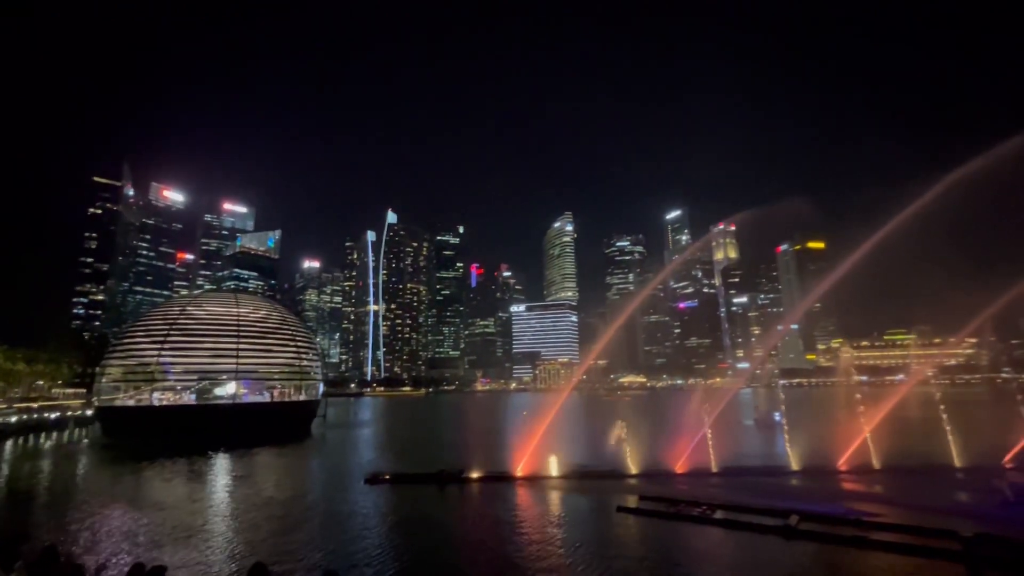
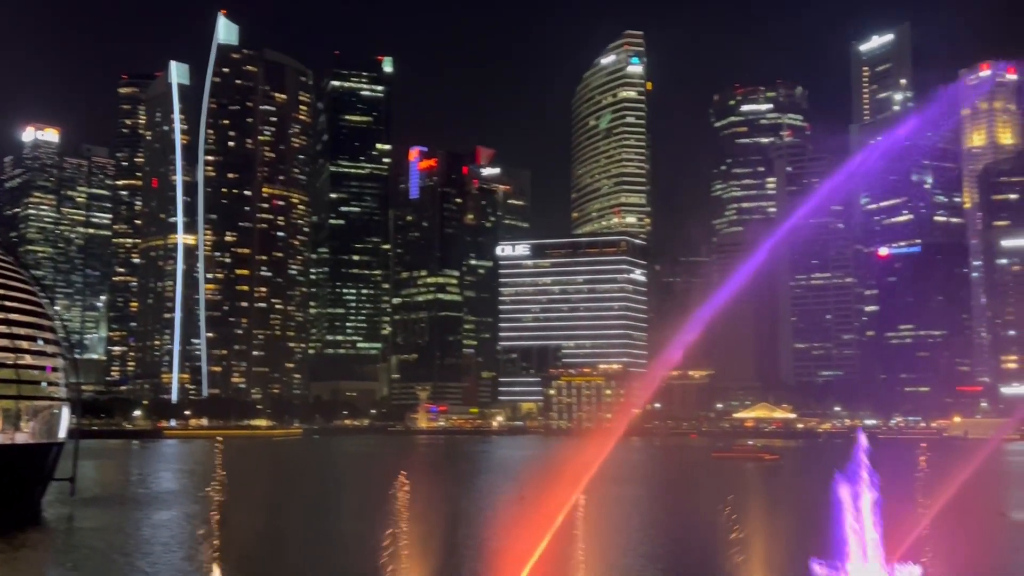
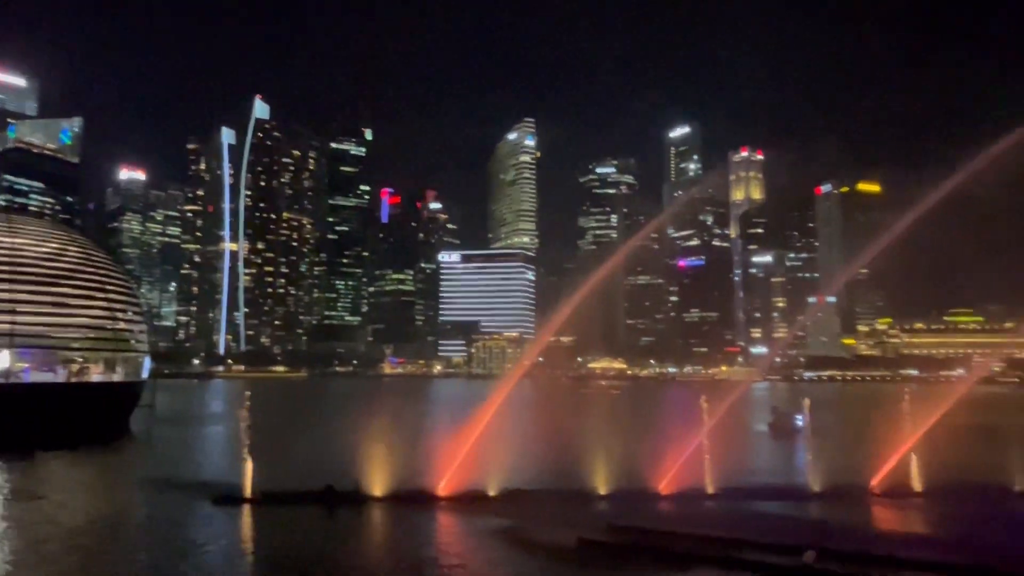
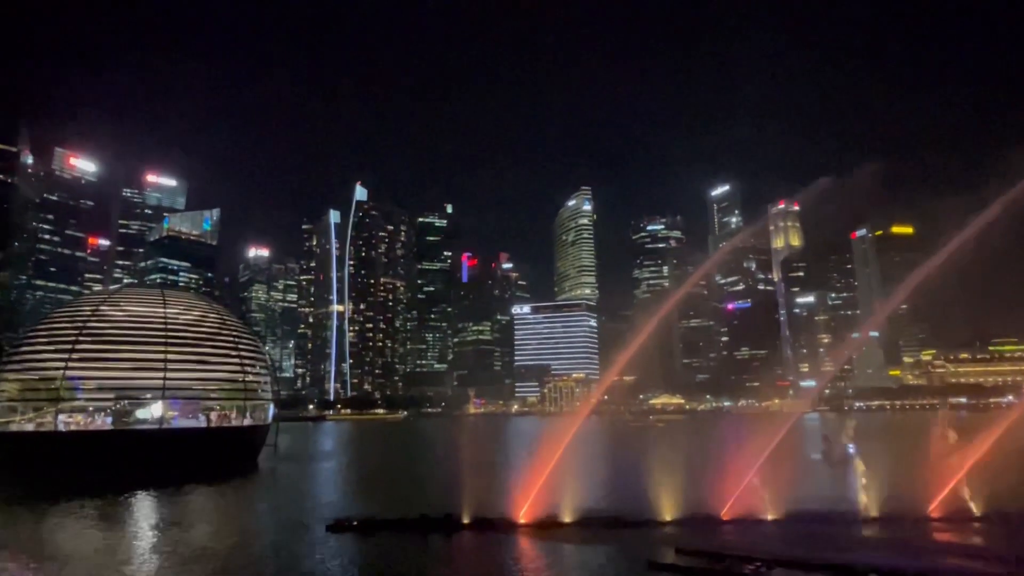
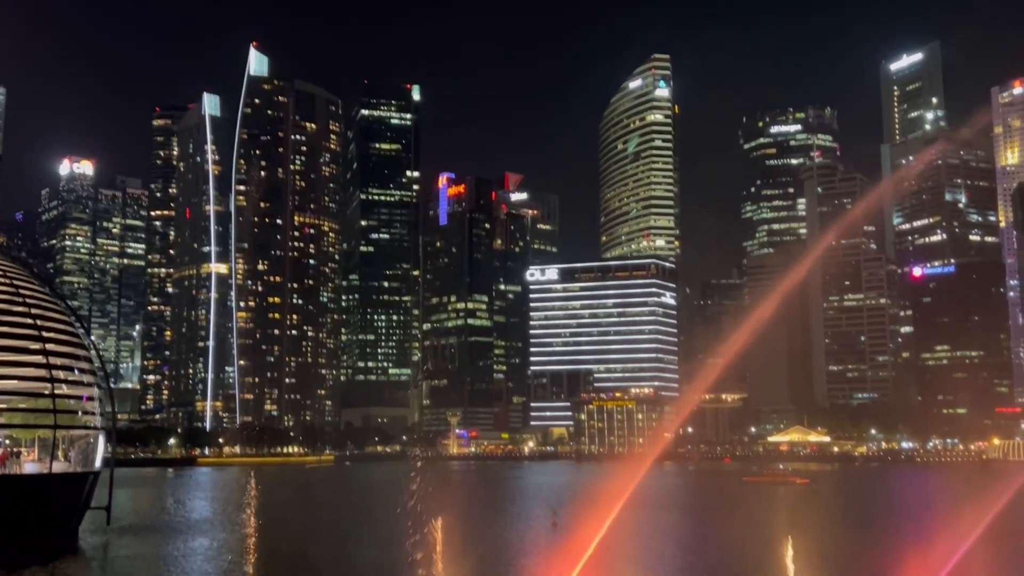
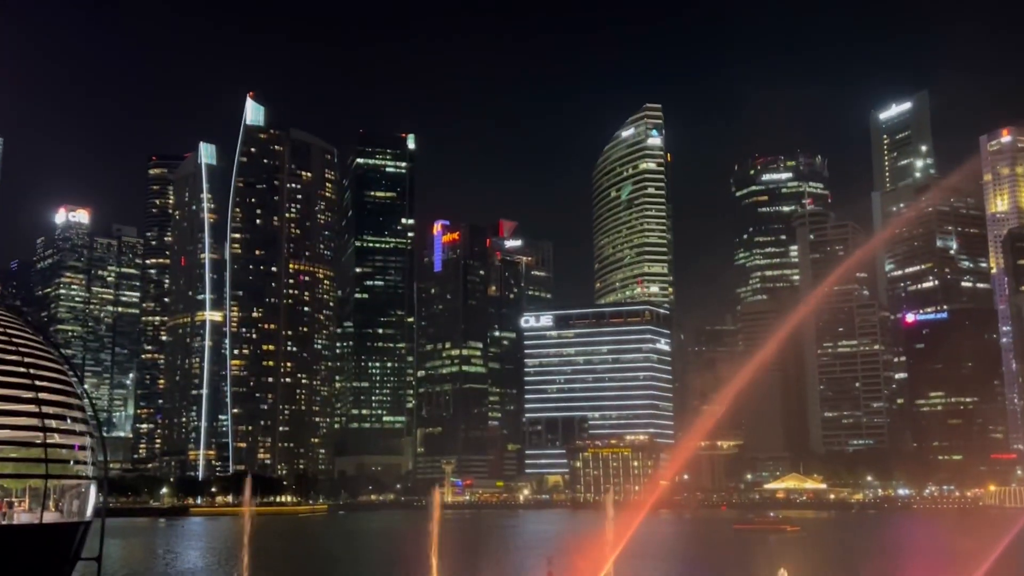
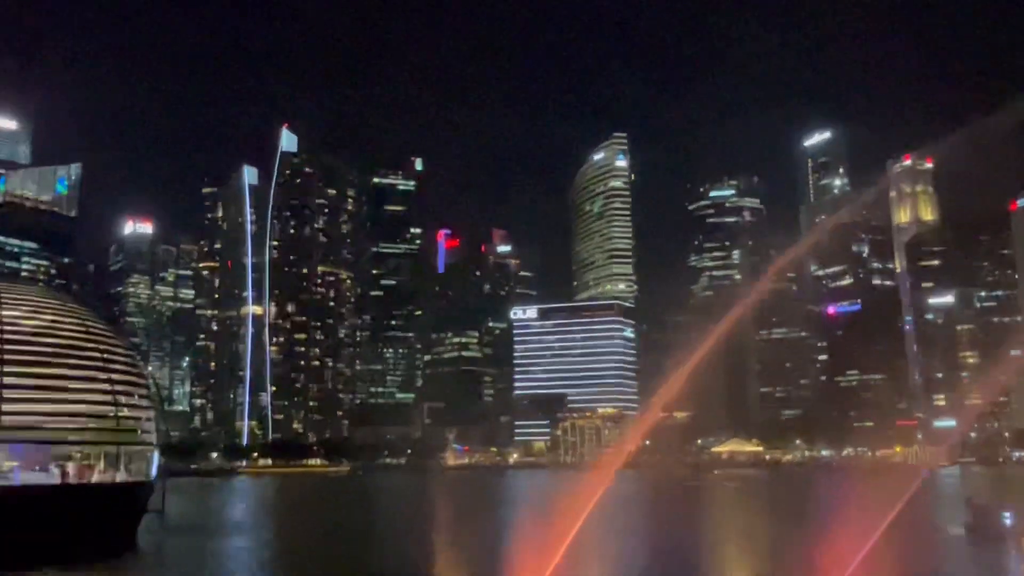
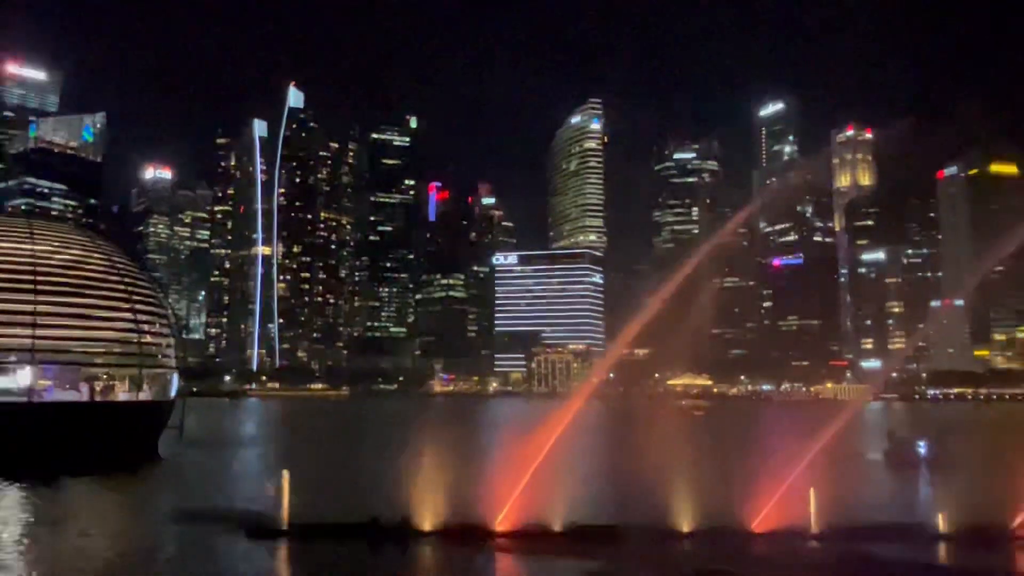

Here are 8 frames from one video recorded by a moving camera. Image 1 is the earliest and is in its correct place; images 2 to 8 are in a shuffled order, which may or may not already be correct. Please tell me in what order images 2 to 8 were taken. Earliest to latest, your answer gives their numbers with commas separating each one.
4, 7, 6, 5, 2, 8, 3
